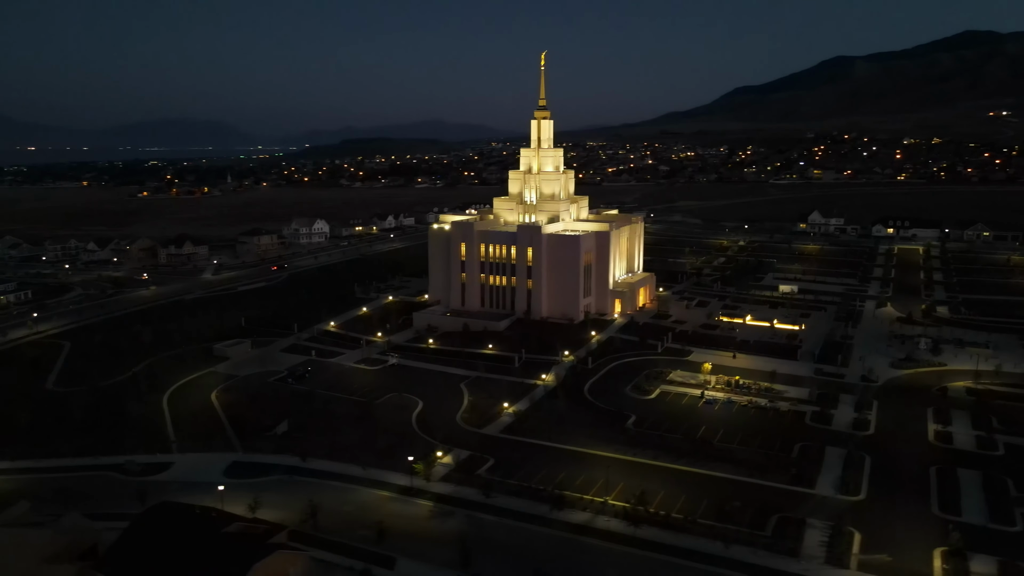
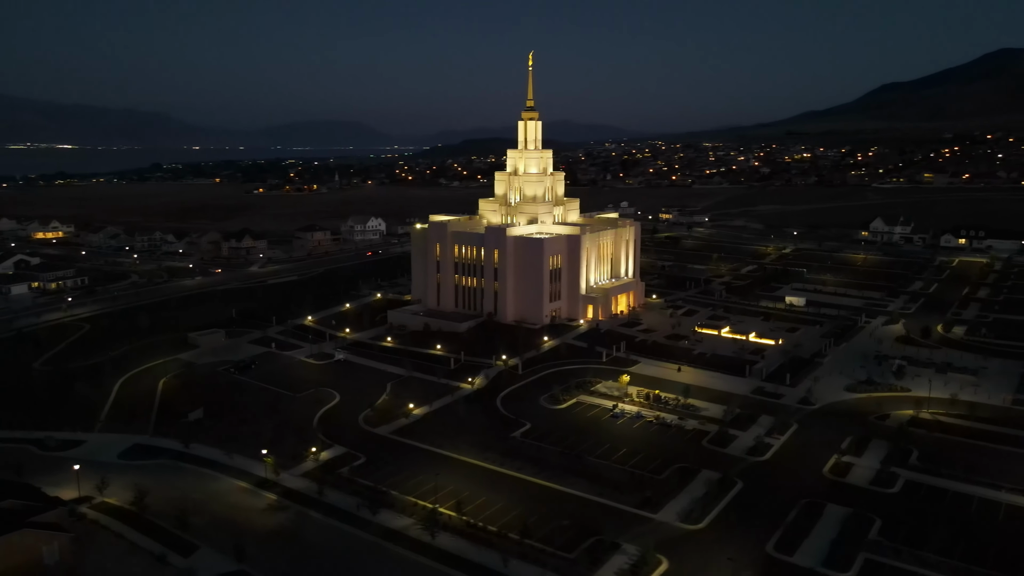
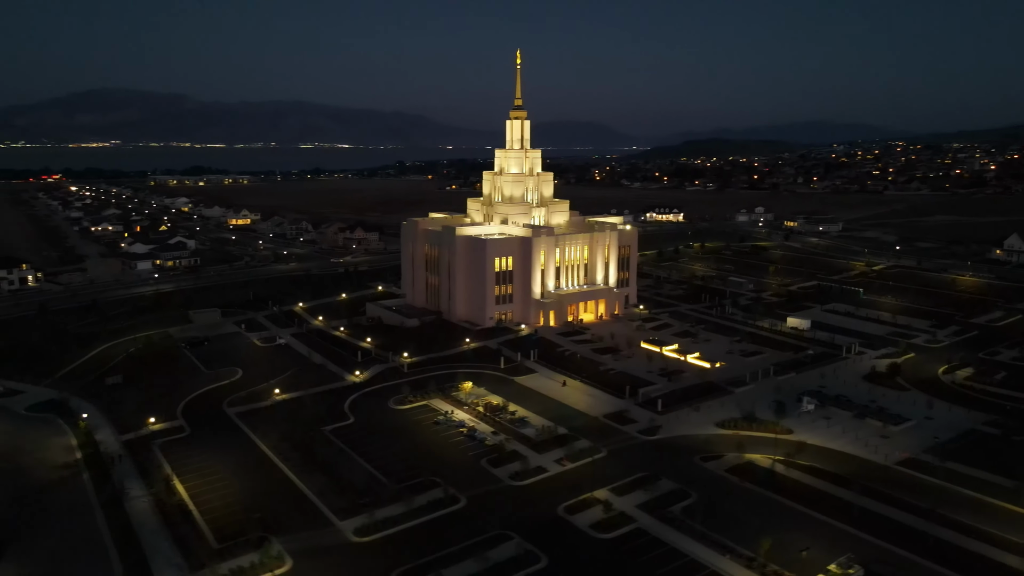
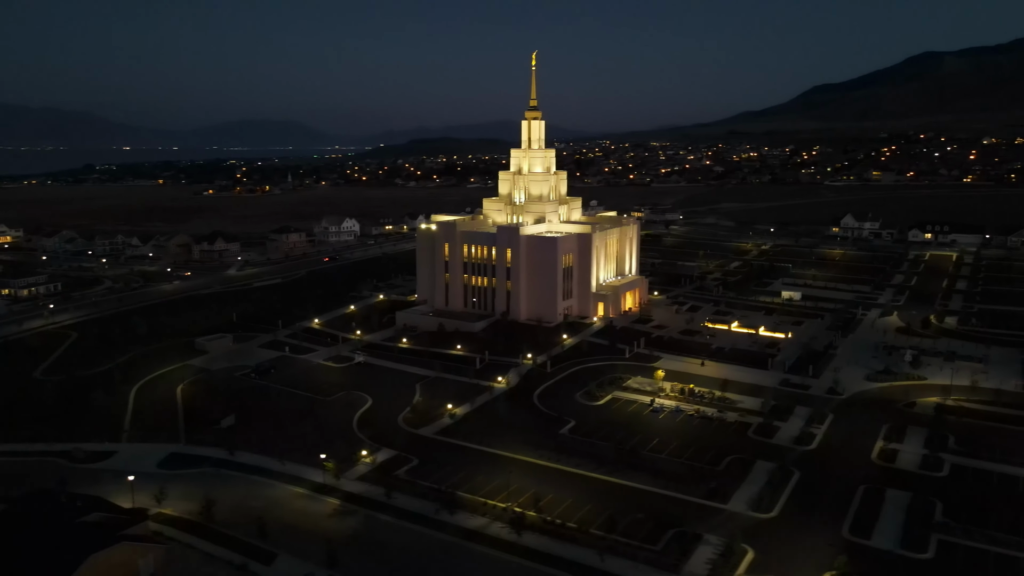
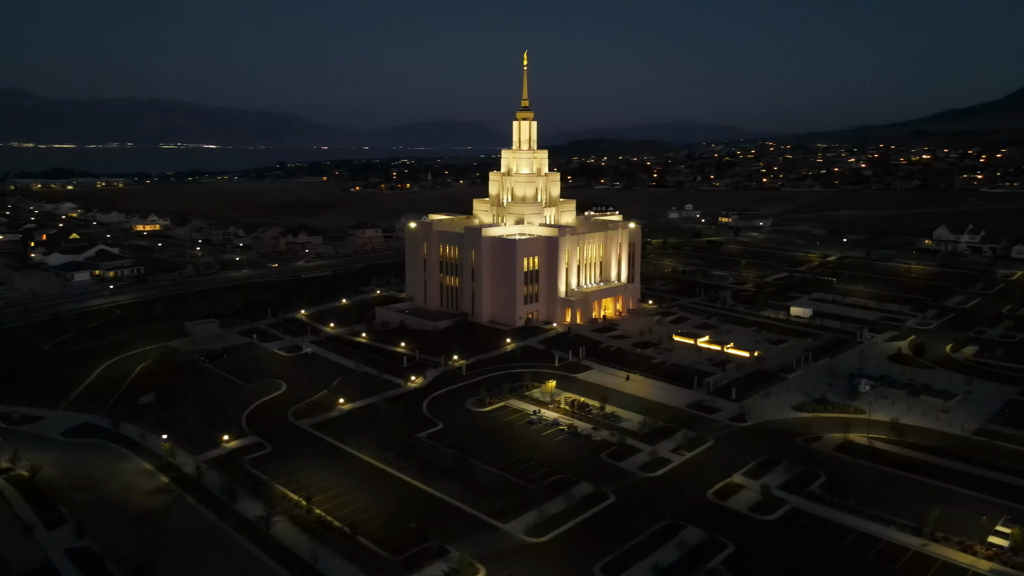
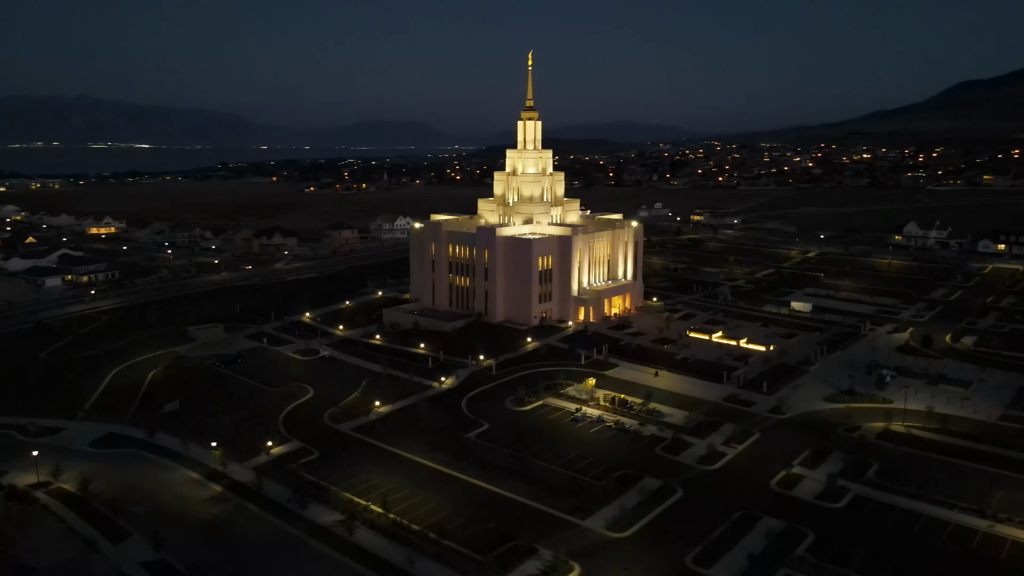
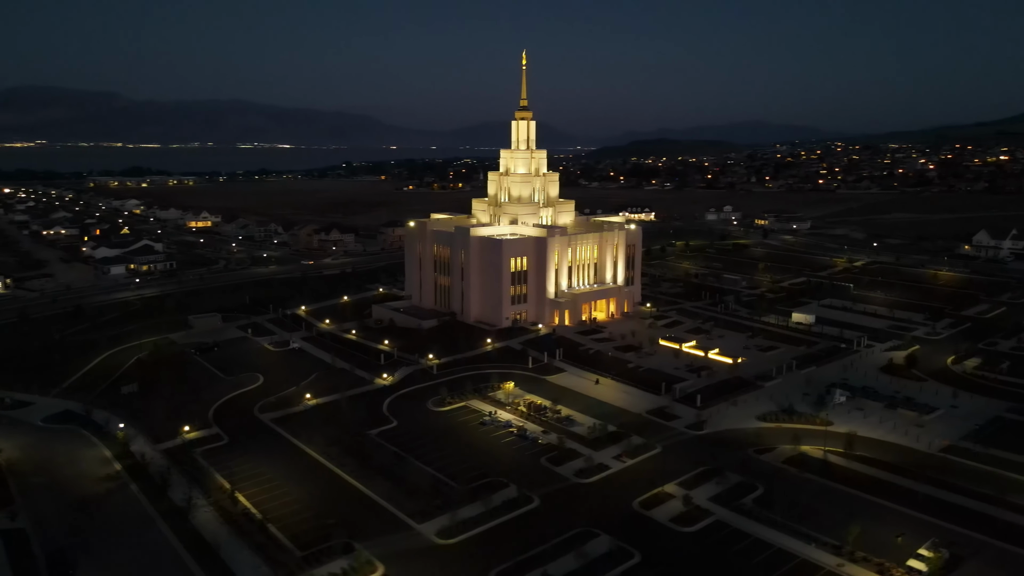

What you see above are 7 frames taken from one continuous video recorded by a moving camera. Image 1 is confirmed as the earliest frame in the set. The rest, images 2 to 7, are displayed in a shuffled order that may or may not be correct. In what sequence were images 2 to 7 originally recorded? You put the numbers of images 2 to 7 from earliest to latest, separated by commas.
4, 2, 6, 5, 7, 3
